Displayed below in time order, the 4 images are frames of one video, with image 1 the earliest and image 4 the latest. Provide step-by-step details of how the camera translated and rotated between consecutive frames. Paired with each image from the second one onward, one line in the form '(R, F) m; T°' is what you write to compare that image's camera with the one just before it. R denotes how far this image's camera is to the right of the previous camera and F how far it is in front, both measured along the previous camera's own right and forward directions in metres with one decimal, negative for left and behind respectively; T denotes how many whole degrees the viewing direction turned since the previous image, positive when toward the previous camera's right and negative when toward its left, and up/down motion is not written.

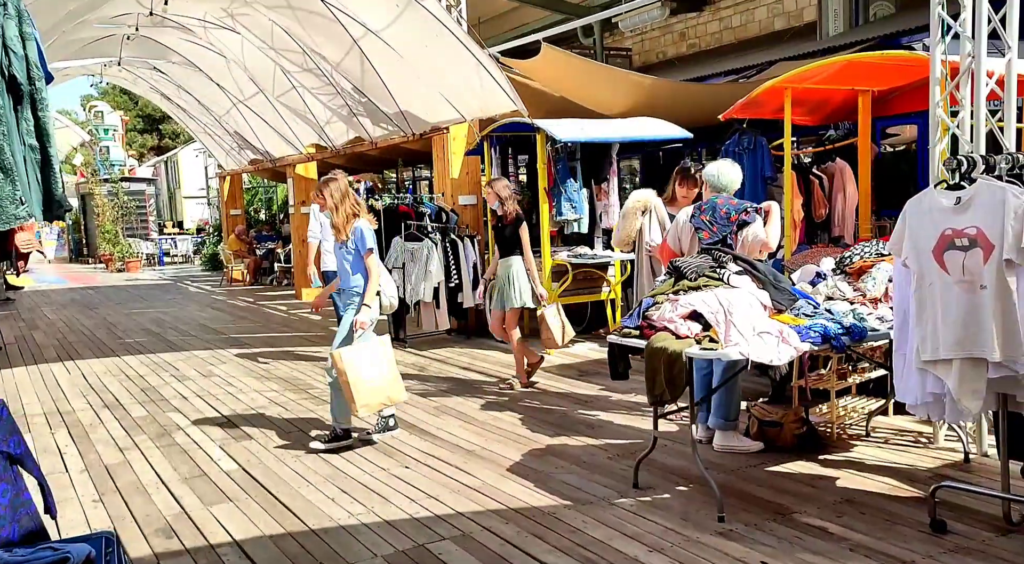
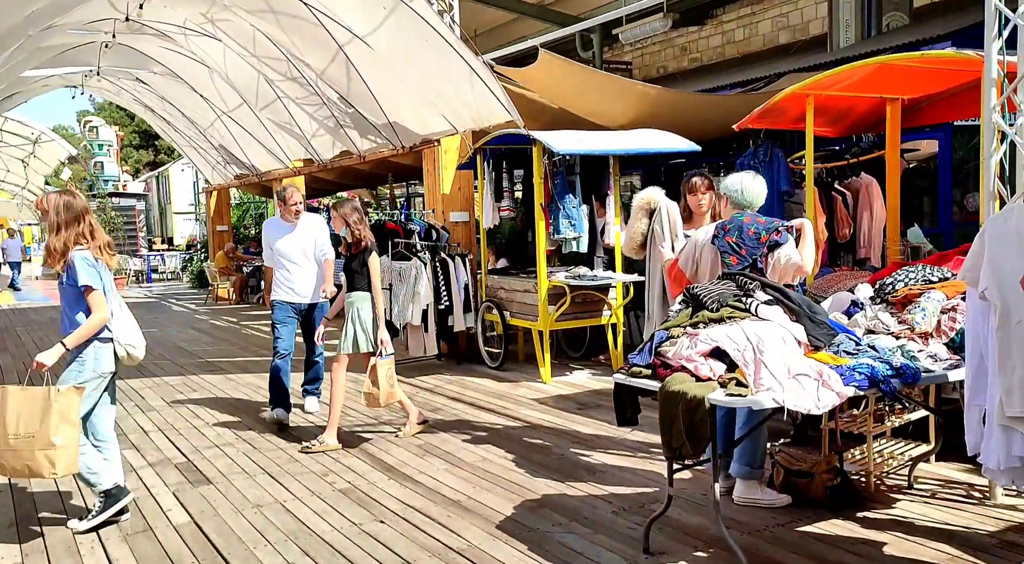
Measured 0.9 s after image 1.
(0.0, +0.5) m; 0°
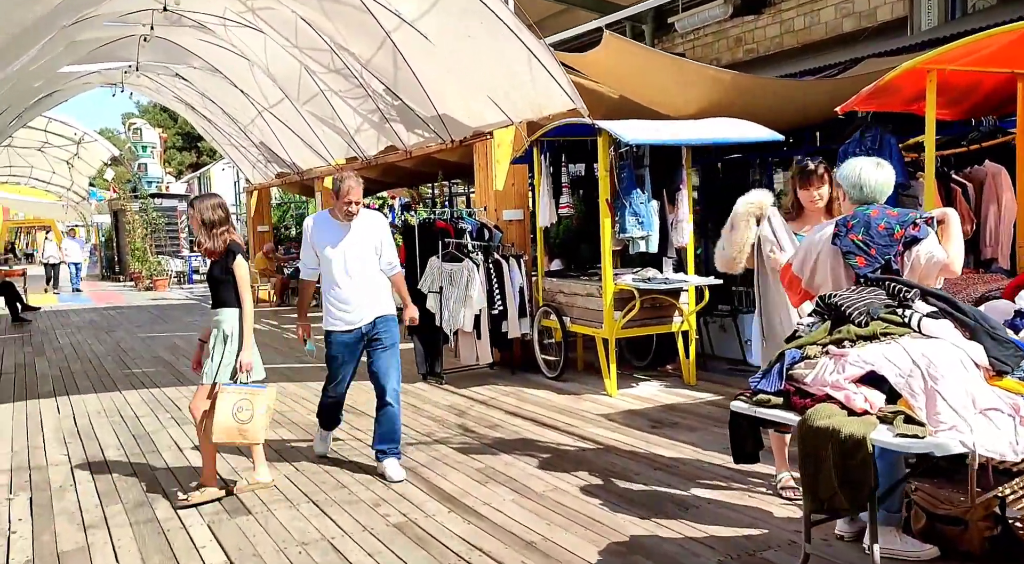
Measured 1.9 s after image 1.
(-0.2, +0.5) m; -3°
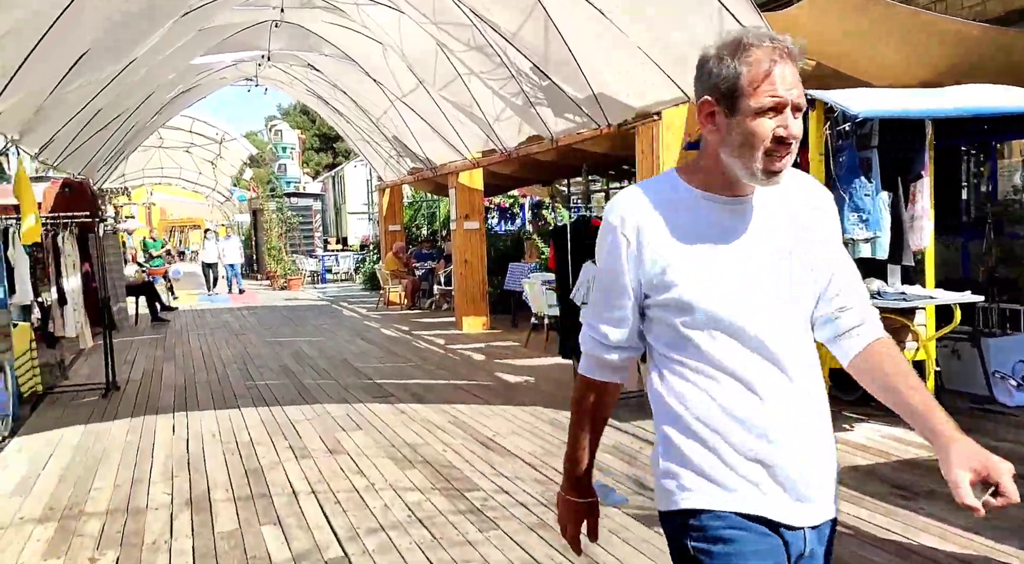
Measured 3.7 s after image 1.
(-0.3, +1.1) m; -9°
